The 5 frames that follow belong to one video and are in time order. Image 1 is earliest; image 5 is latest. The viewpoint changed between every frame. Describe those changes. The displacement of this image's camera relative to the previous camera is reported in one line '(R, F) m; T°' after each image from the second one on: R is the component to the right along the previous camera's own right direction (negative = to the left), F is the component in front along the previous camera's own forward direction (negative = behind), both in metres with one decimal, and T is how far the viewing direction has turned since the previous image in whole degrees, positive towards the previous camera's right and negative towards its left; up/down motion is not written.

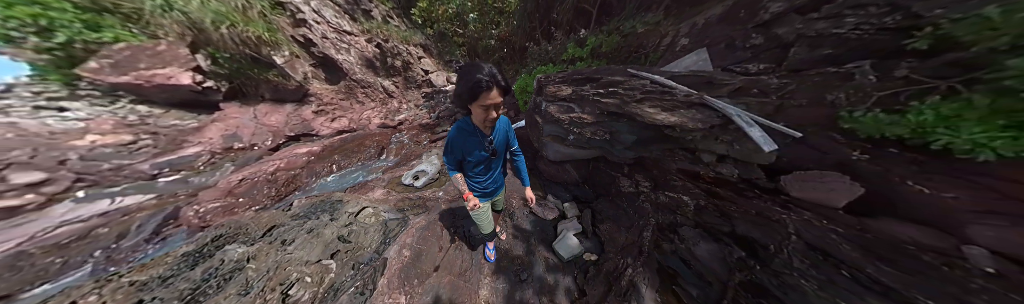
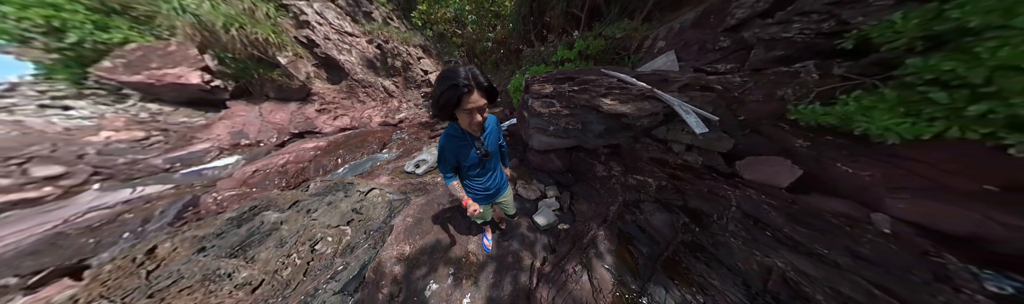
(+0.1, -0.2) m; 0°
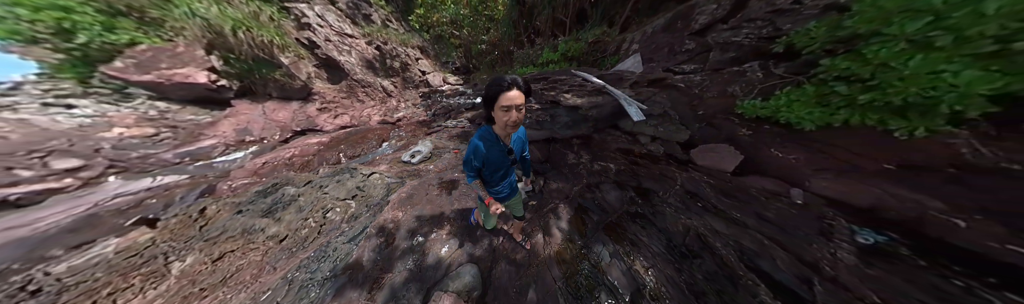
(+0.2, -0.2) m; 0°
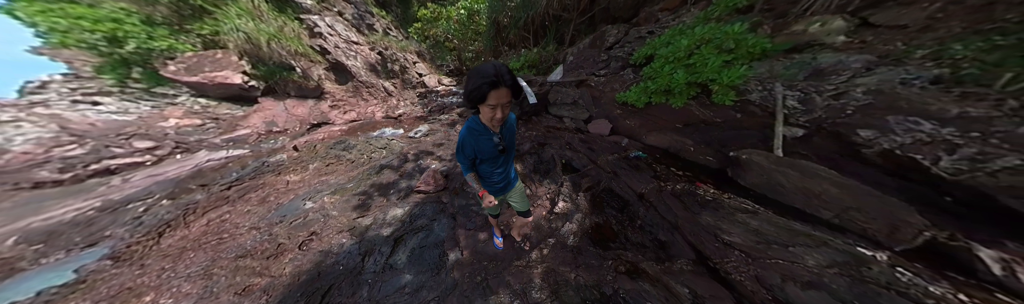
(+0.6, -1.1) m; +1°
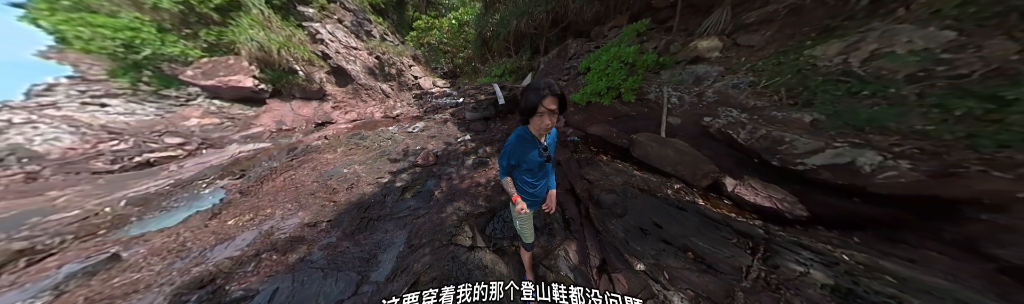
(+0.5, -0.8) m; +1°
